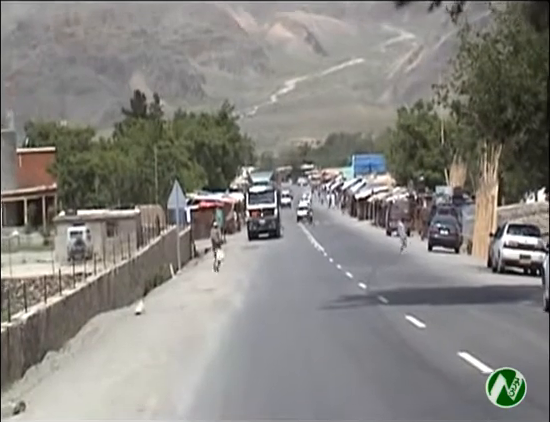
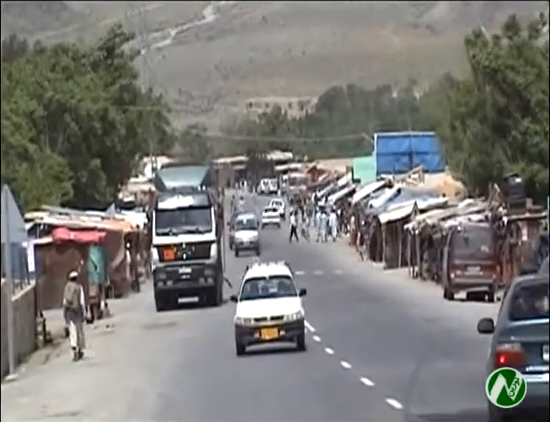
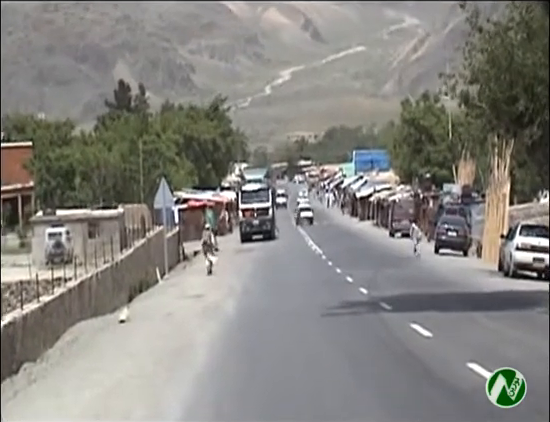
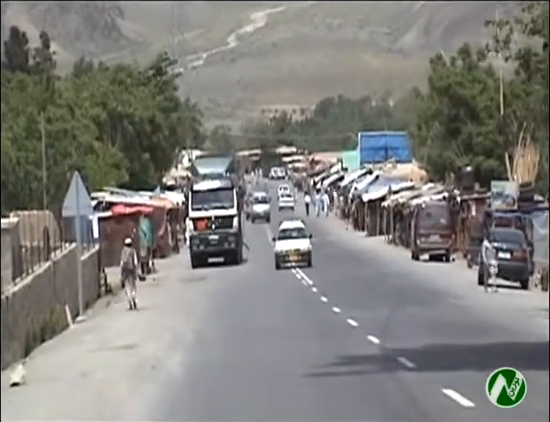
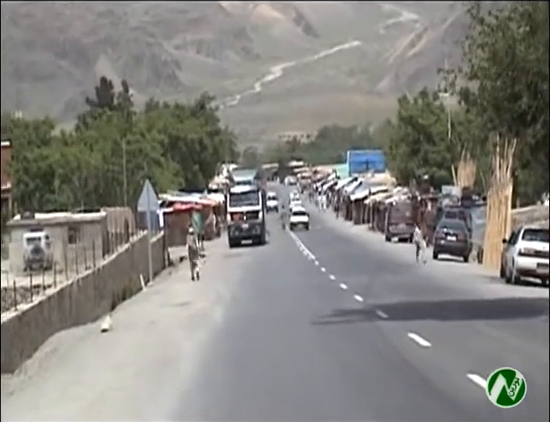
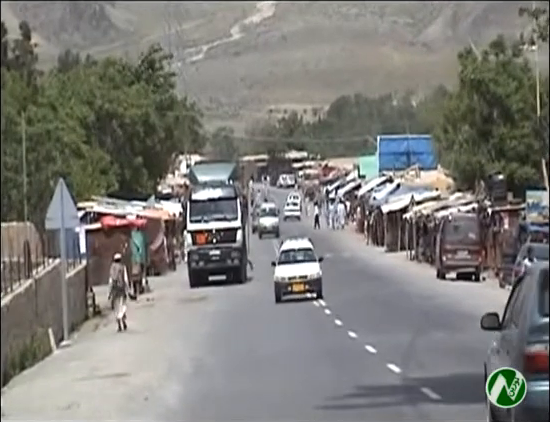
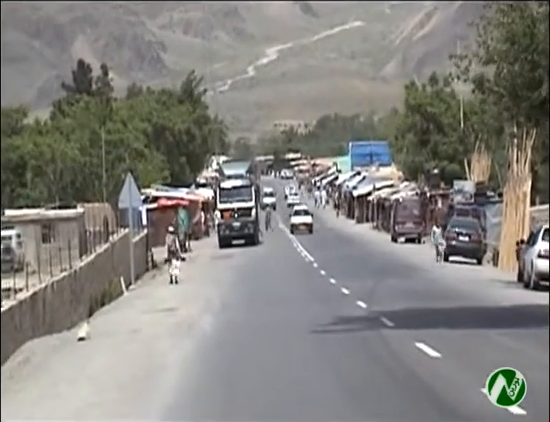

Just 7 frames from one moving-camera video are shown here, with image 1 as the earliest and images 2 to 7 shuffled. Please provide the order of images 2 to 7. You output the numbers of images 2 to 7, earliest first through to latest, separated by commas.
3, 5, 7, 4, 6, 2
